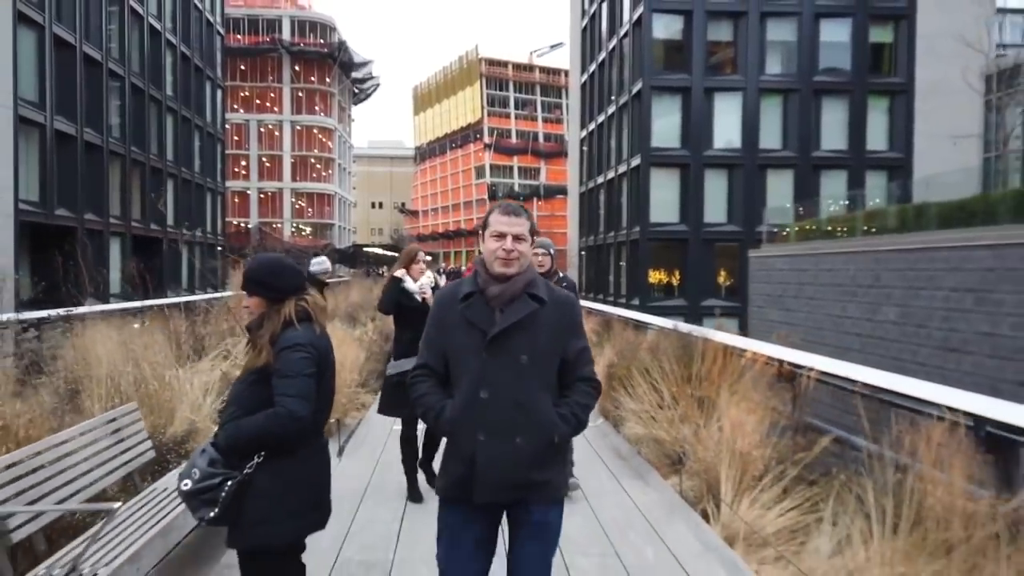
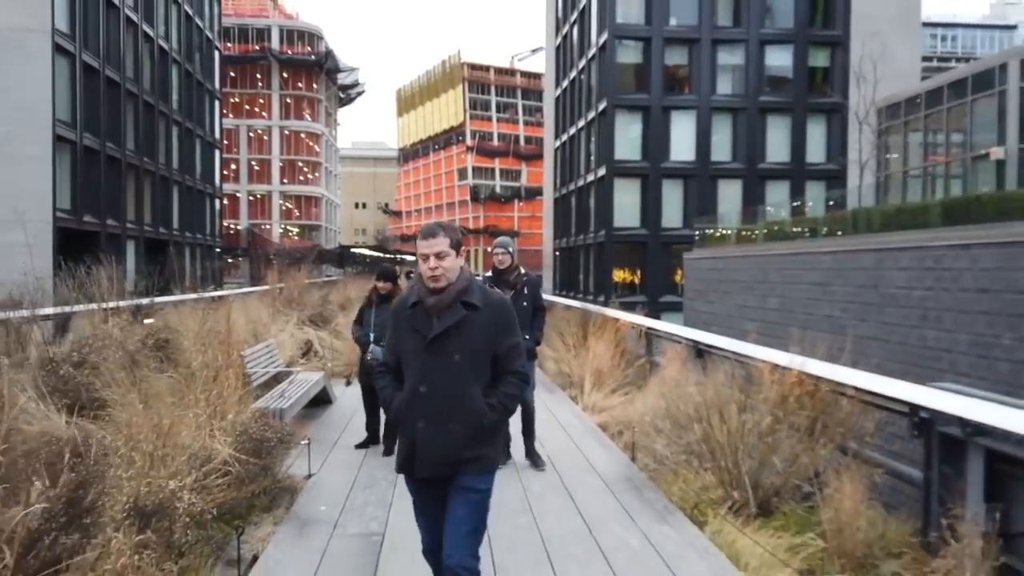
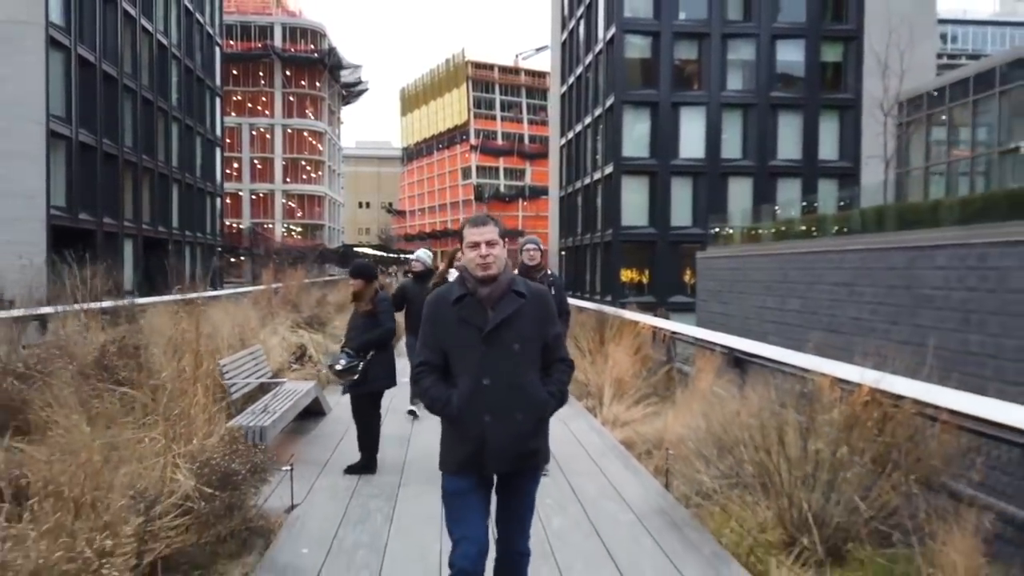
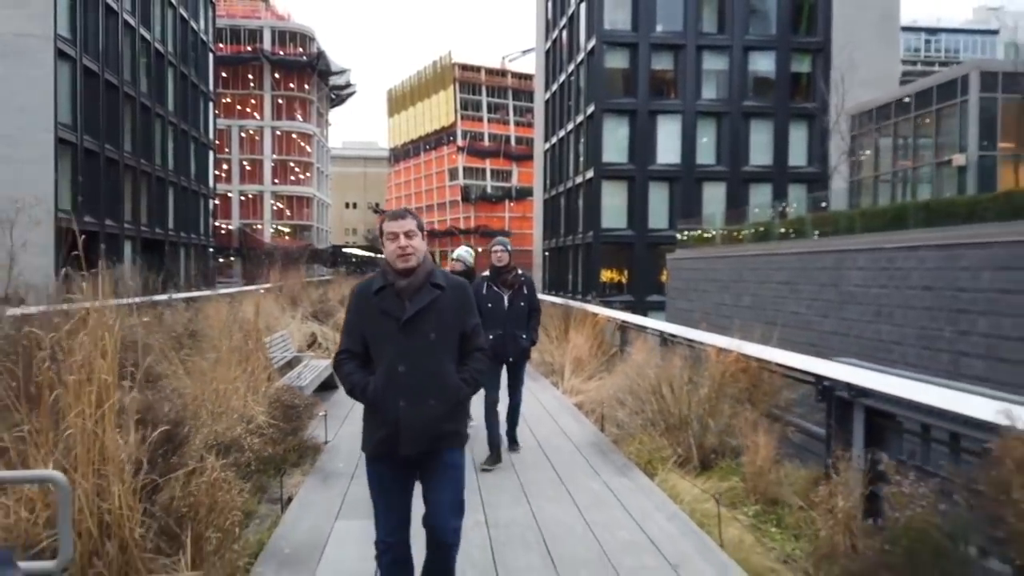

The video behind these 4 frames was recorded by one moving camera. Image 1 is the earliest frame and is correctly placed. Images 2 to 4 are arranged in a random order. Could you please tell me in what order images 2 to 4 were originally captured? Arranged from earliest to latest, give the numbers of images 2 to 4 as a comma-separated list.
3, 2, 4
